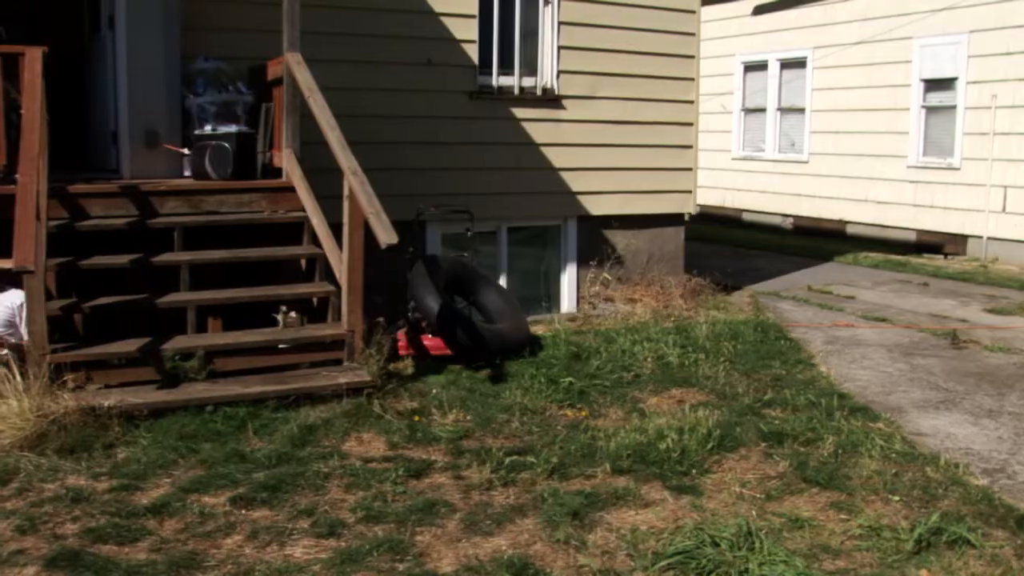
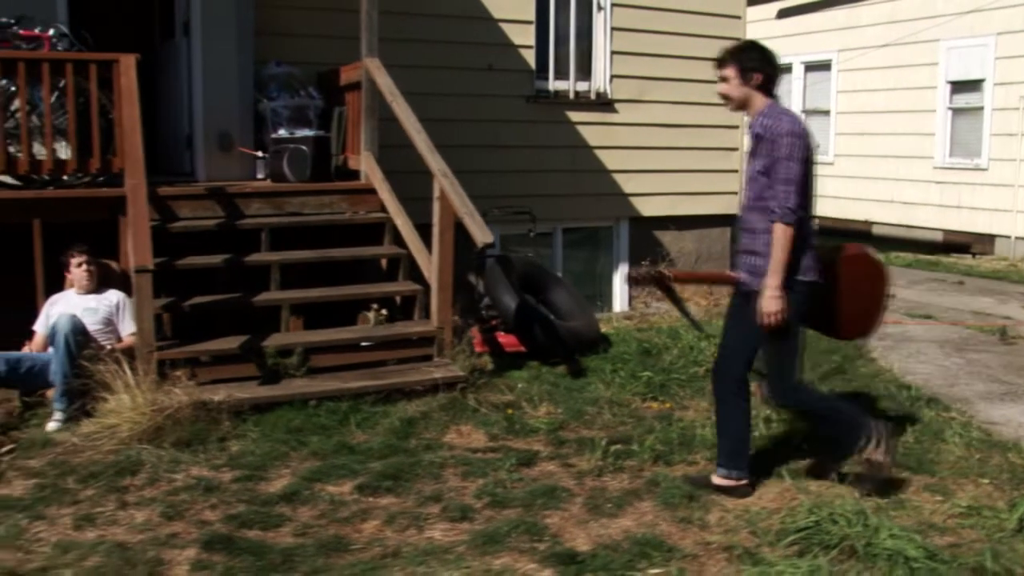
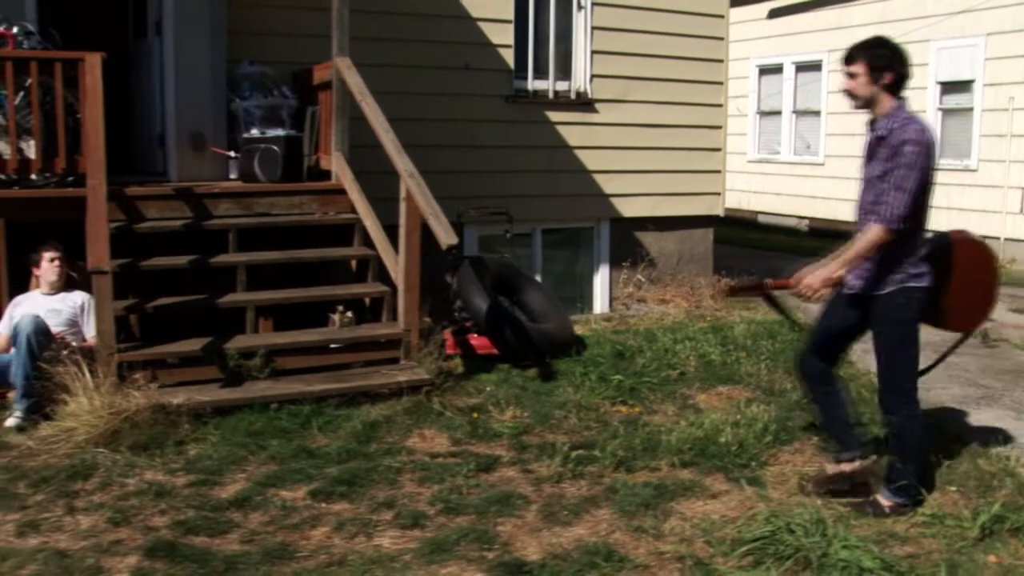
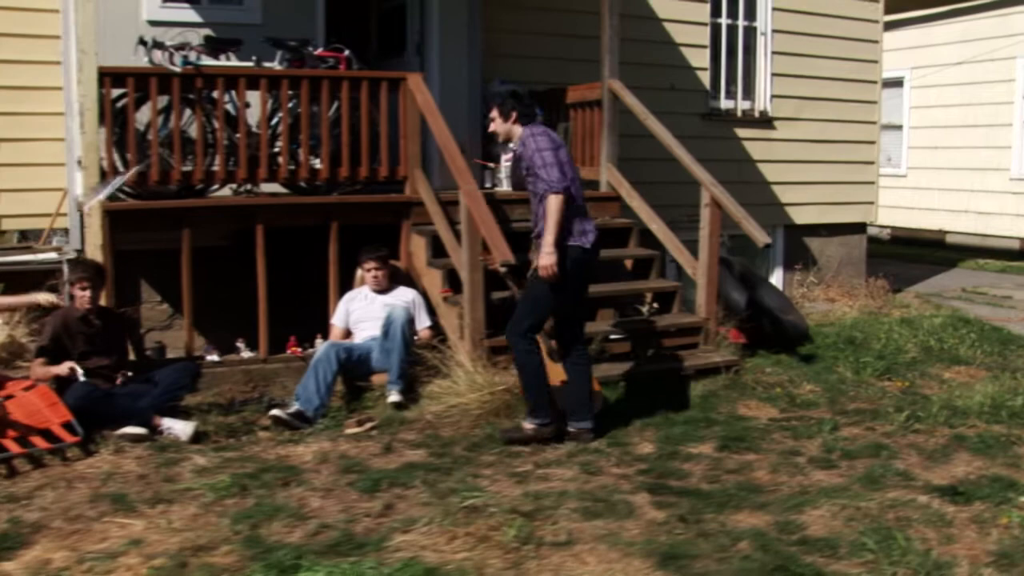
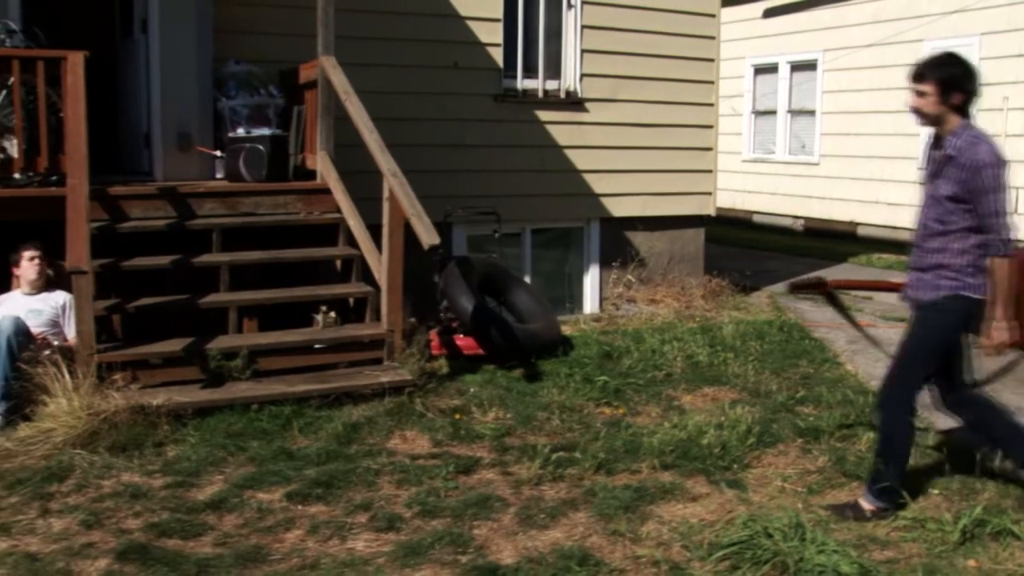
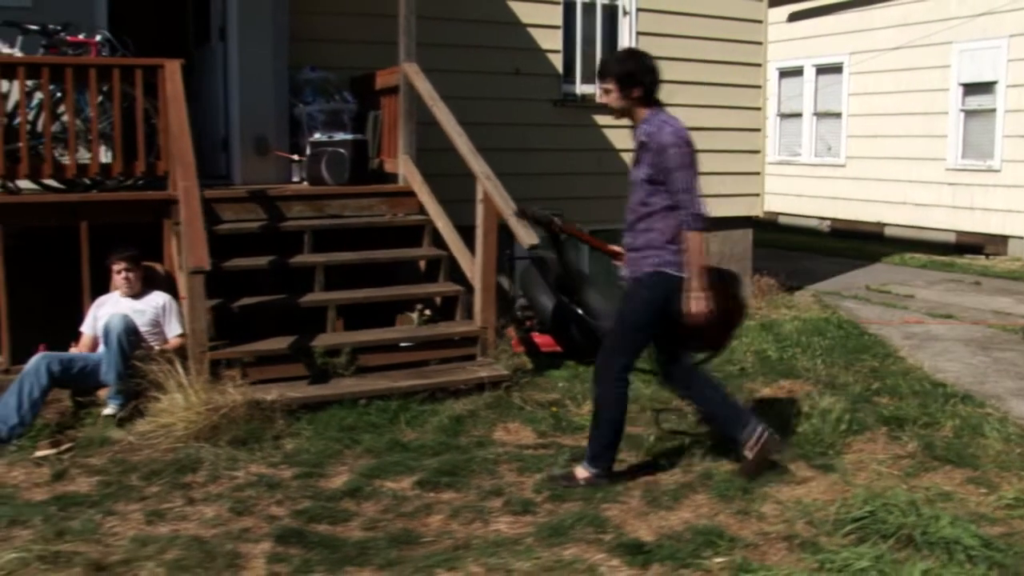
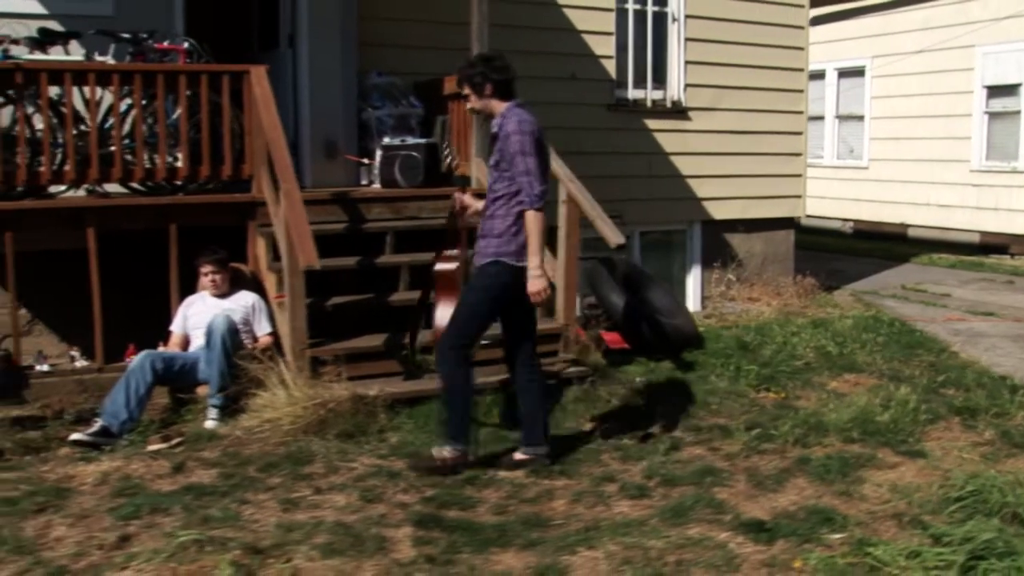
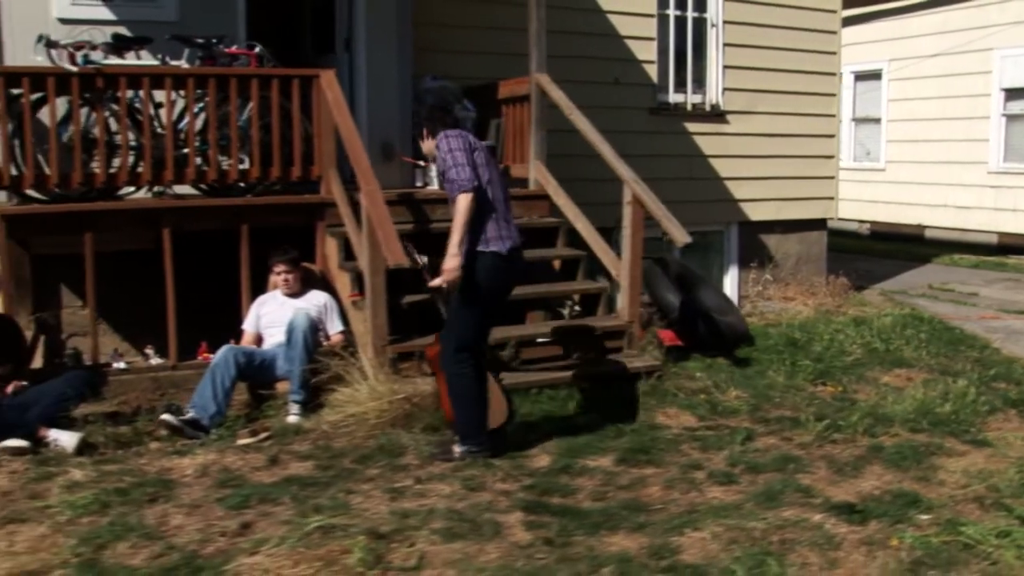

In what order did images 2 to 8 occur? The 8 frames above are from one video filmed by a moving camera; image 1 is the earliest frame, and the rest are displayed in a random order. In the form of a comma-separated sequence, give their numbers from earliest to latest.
5, 3, 2, 6, 7, 8, 4
